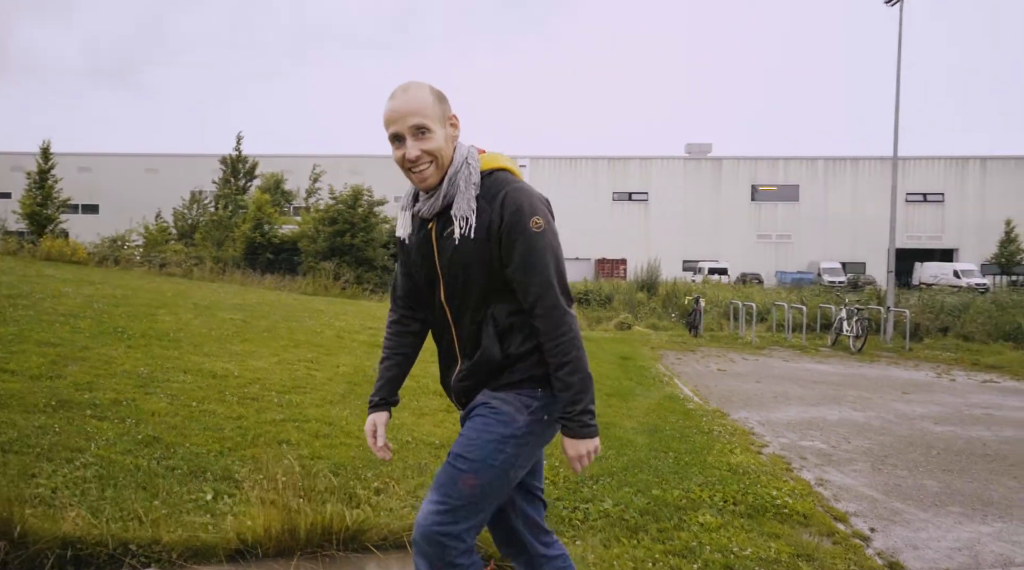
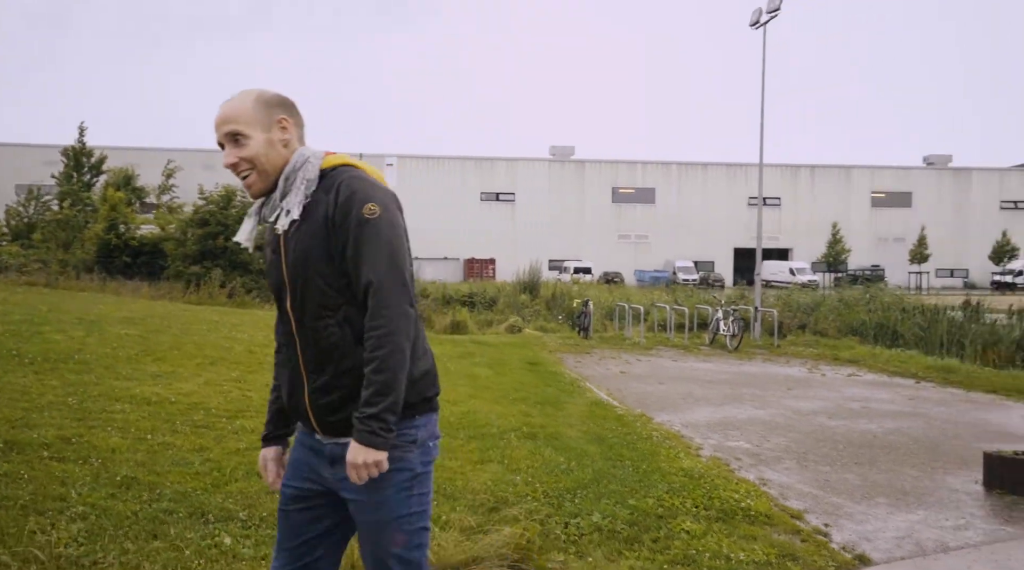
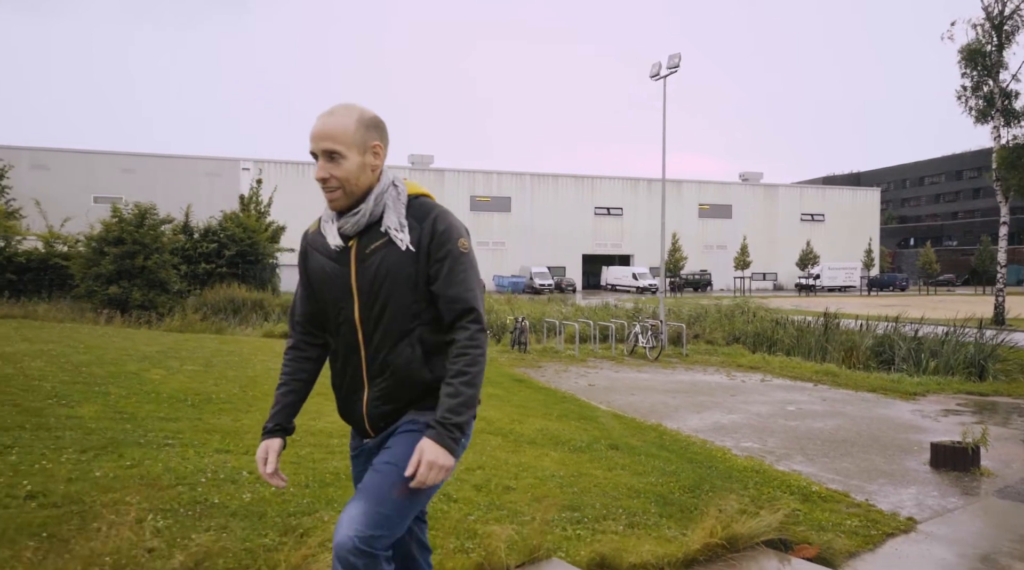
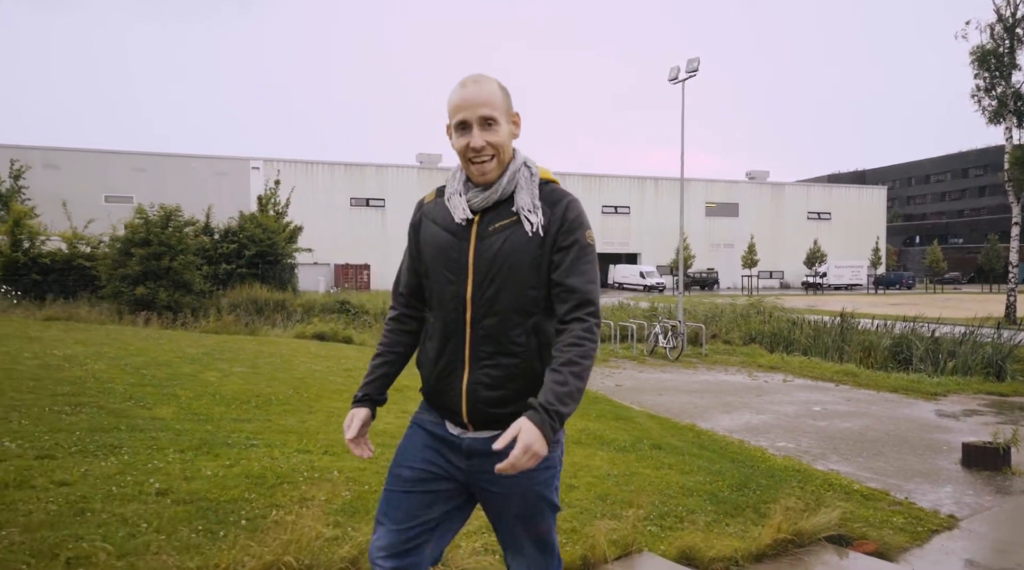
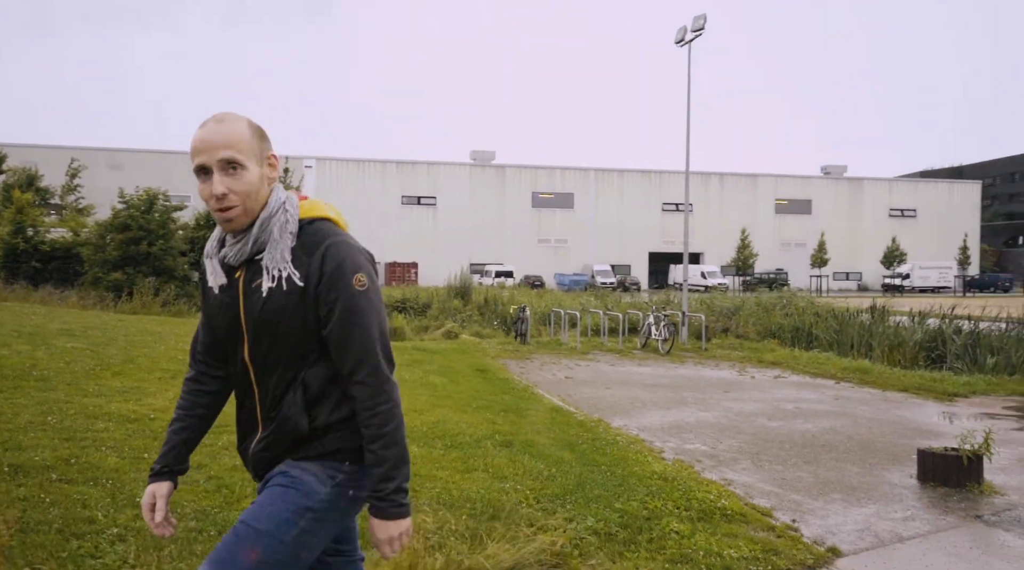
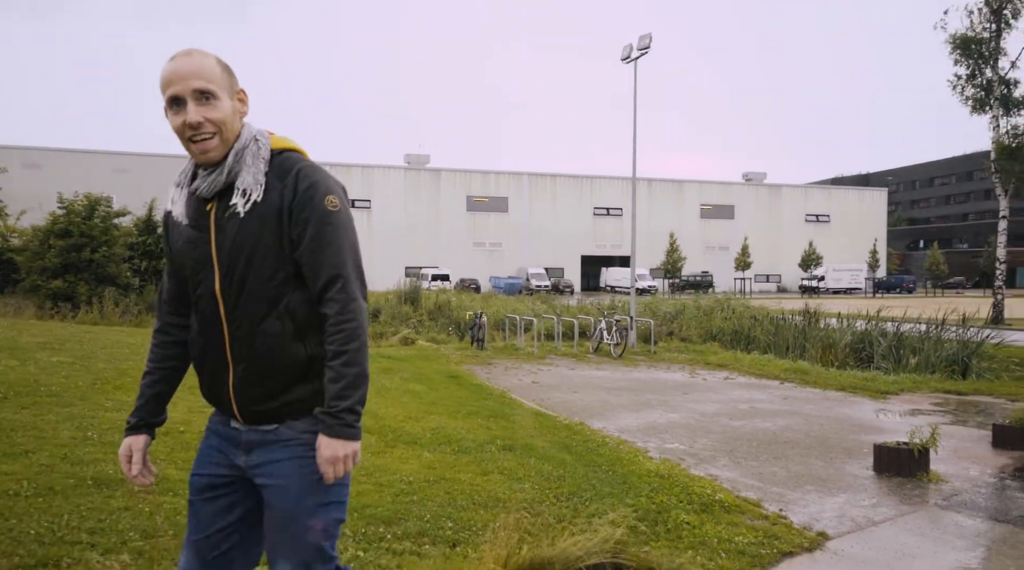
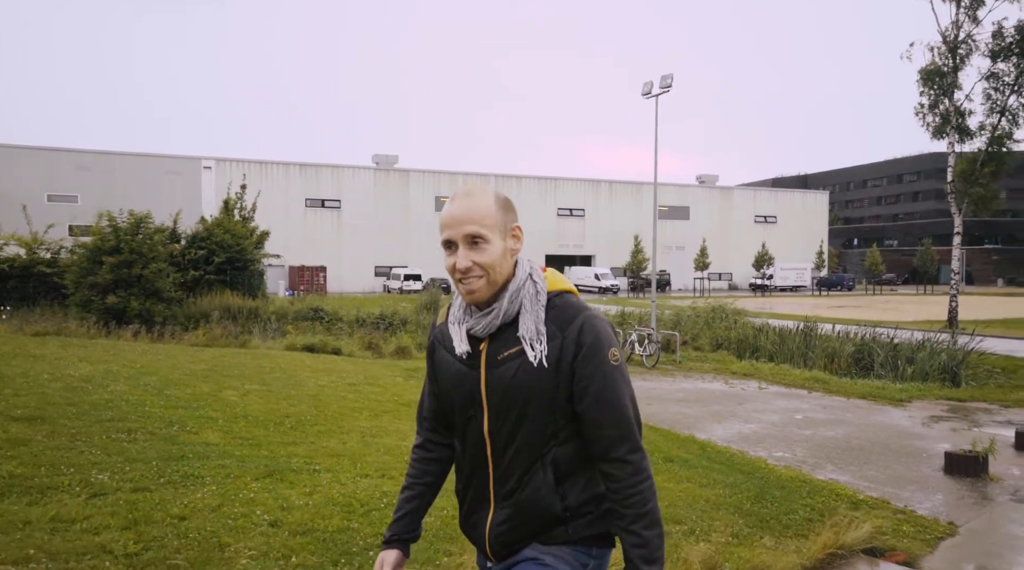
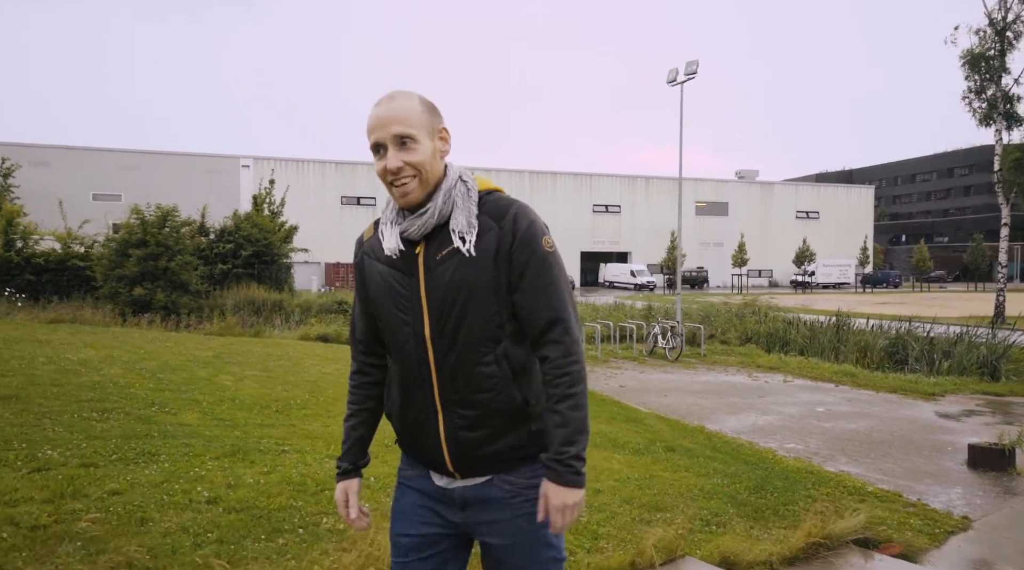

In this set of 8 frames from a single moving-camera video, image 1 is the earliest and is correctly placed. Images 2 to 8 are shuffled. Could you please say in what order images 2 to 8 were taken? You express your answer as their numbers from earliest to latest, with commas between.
2, 5, 6, 3, 4, 8, 7
